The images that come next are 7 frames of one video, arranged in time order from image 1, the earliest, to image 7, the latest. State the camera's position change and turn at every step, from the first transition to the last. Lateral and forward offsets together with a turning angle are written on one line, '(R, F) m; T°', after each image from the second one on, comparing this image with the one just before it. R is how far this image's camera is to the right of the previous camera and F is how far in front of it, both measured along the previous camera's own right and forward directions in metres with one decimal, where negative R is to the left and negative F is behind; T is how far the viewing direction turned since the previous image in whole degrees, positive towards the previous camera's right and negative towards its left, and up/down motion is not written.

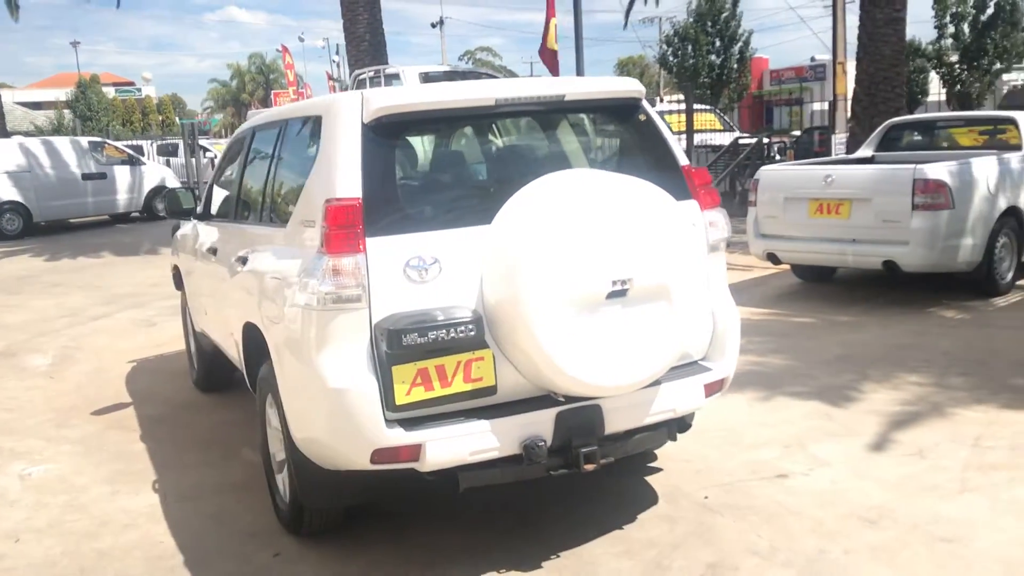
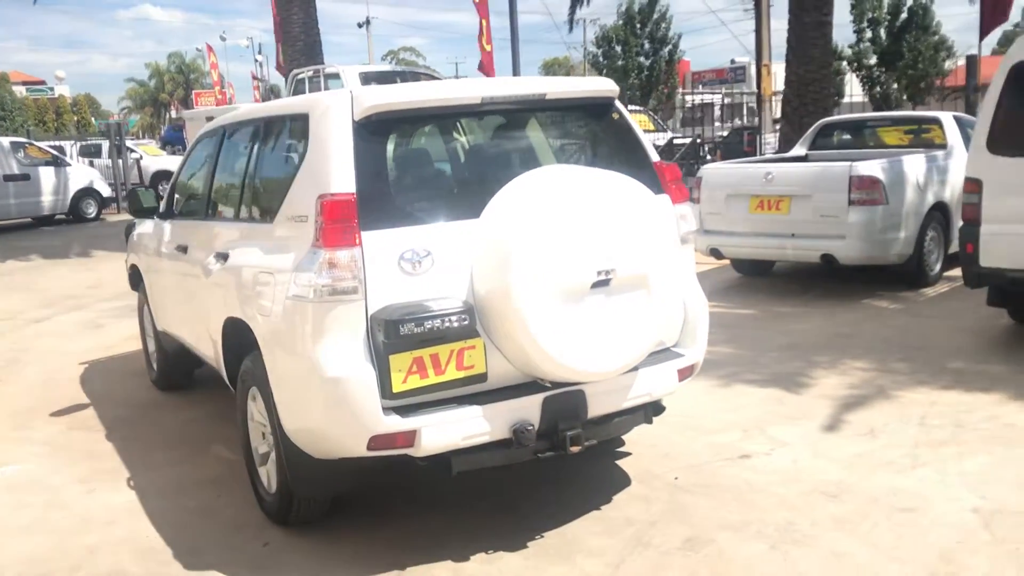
(-0.2, -0.1) m; +4°
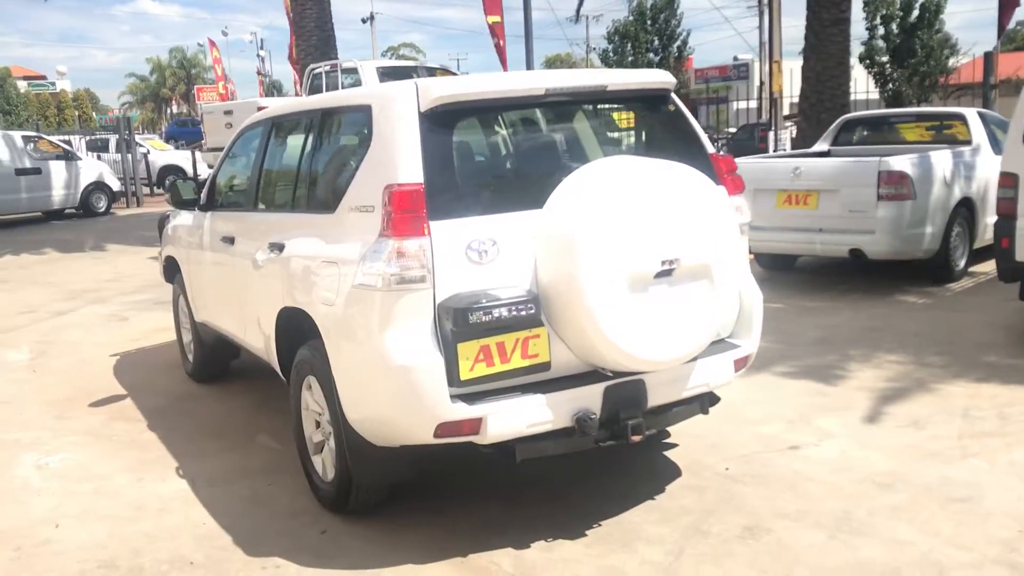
(-0.2, 0.0) m; 0°
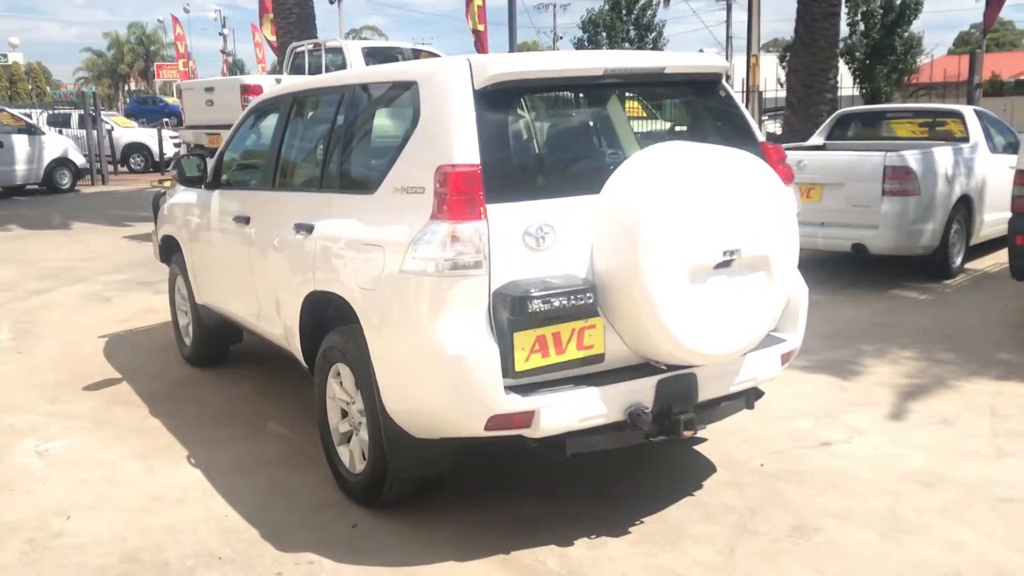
(-0.3, +0.1) m; +2°
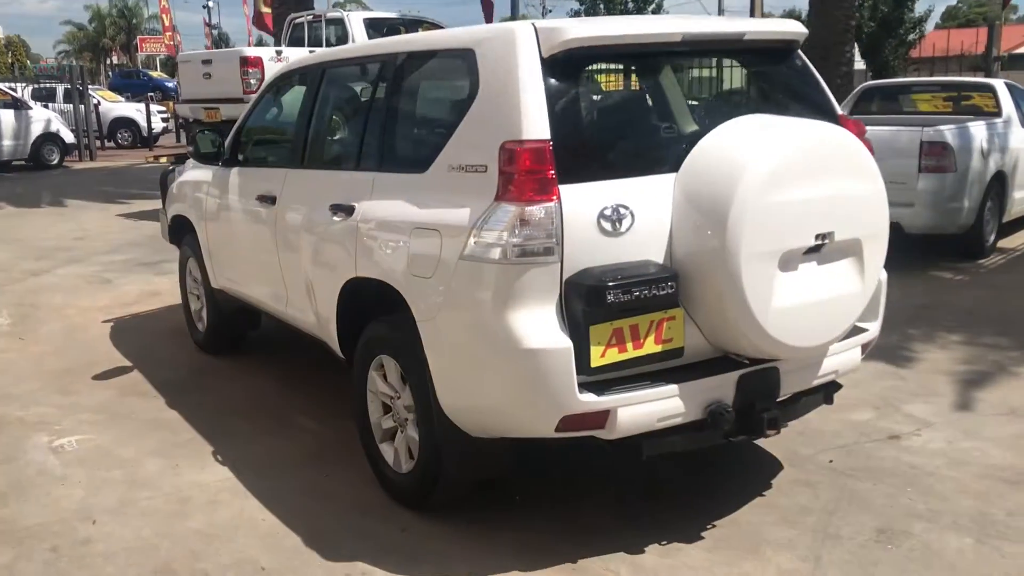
(-0.3, +0.3) m; +1°
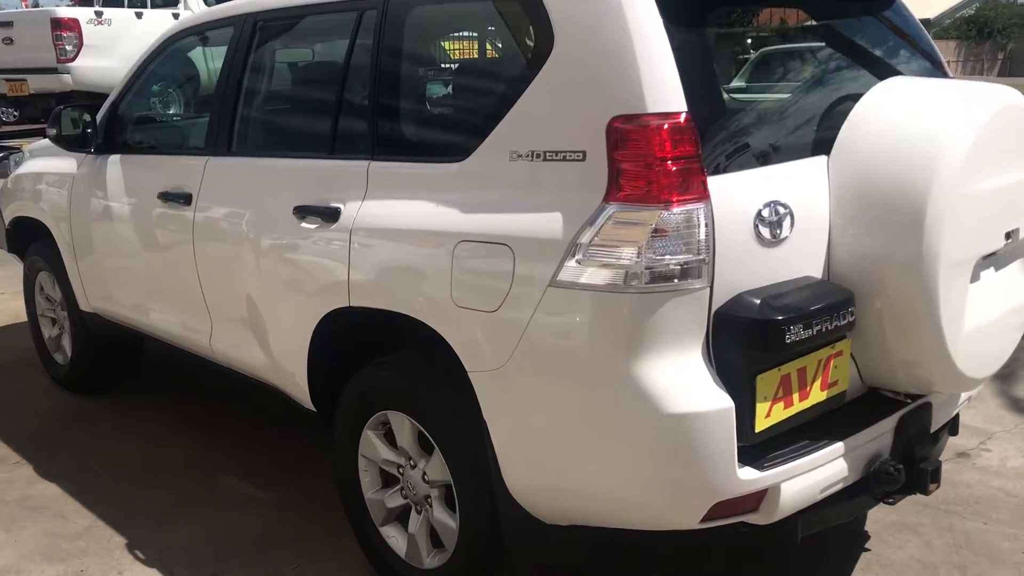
(-0.7, +1.0) m; +11°
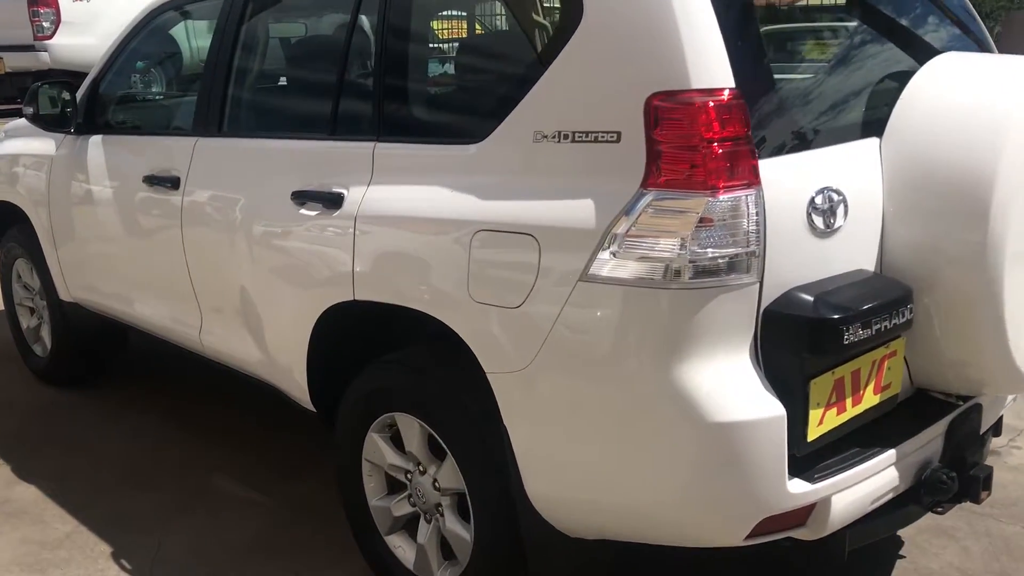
(-0.1, +0.2) m; +1°
